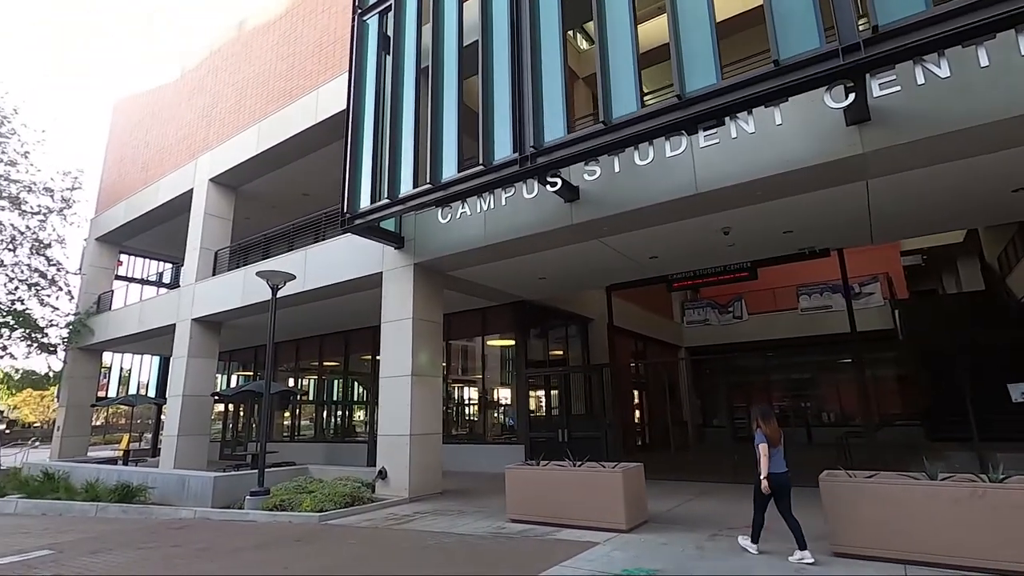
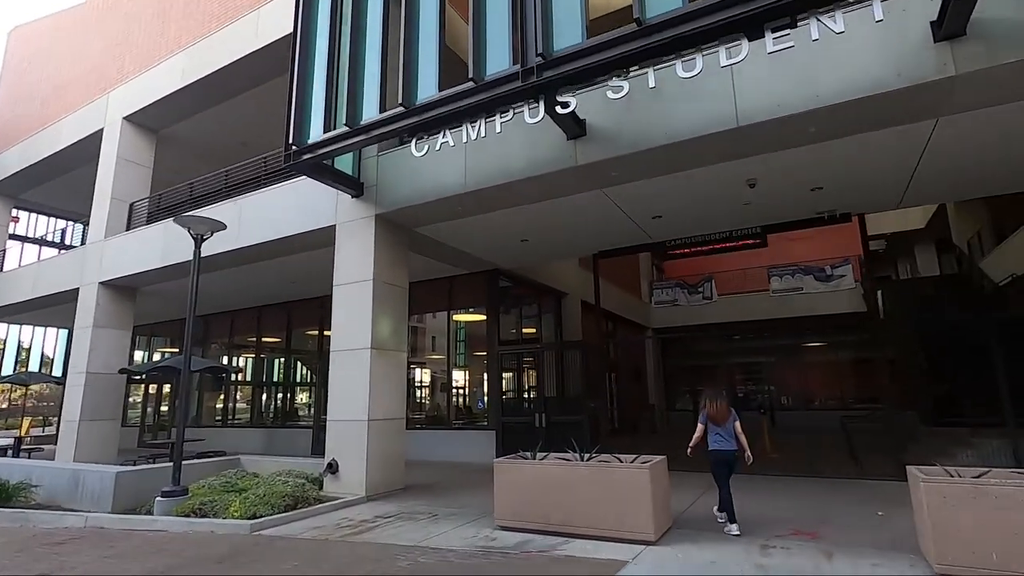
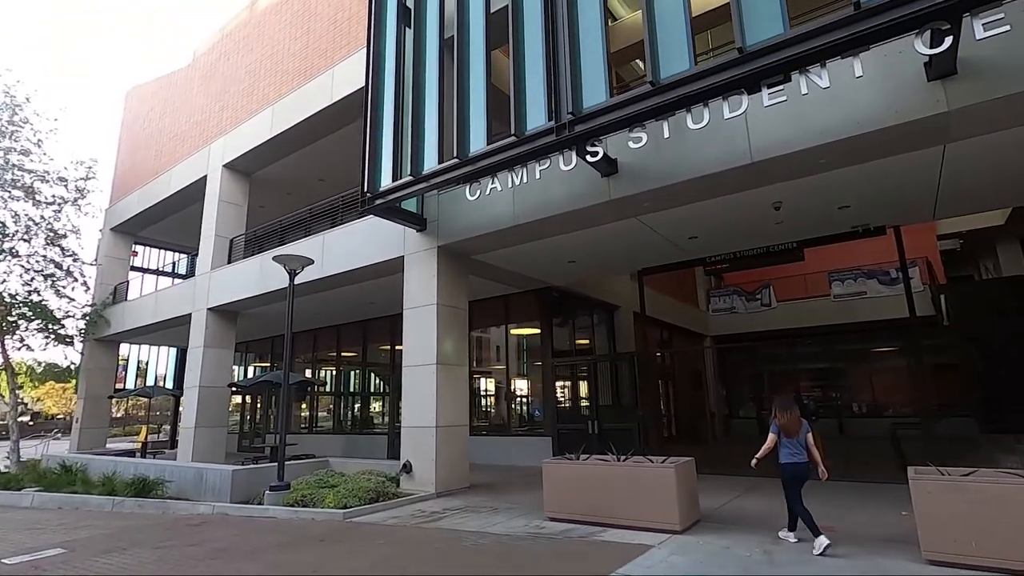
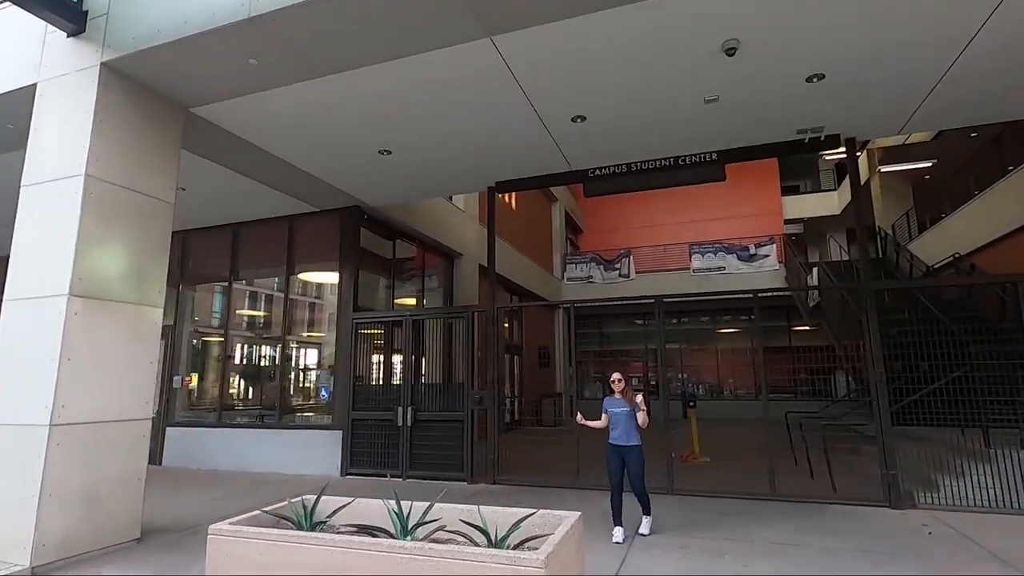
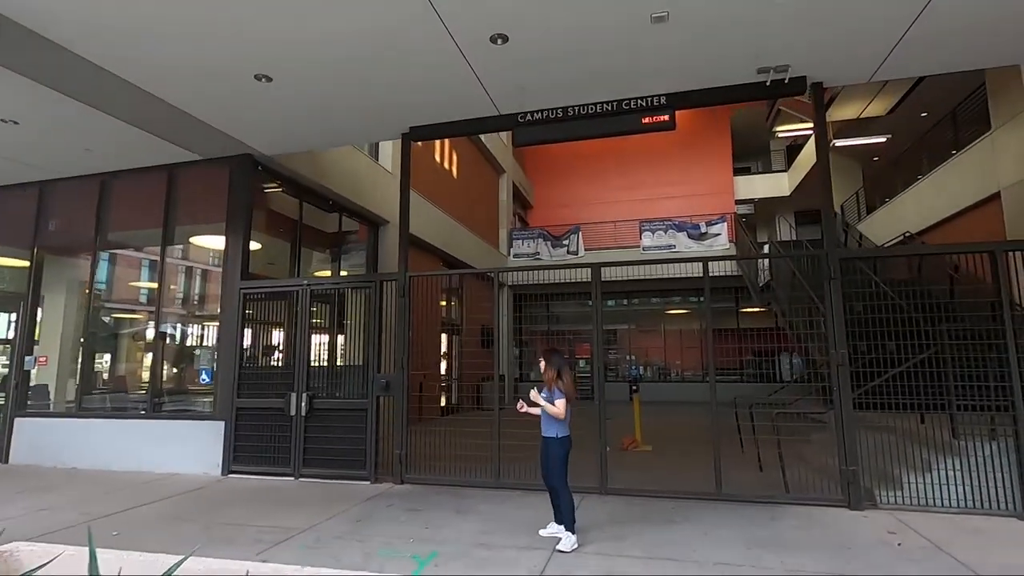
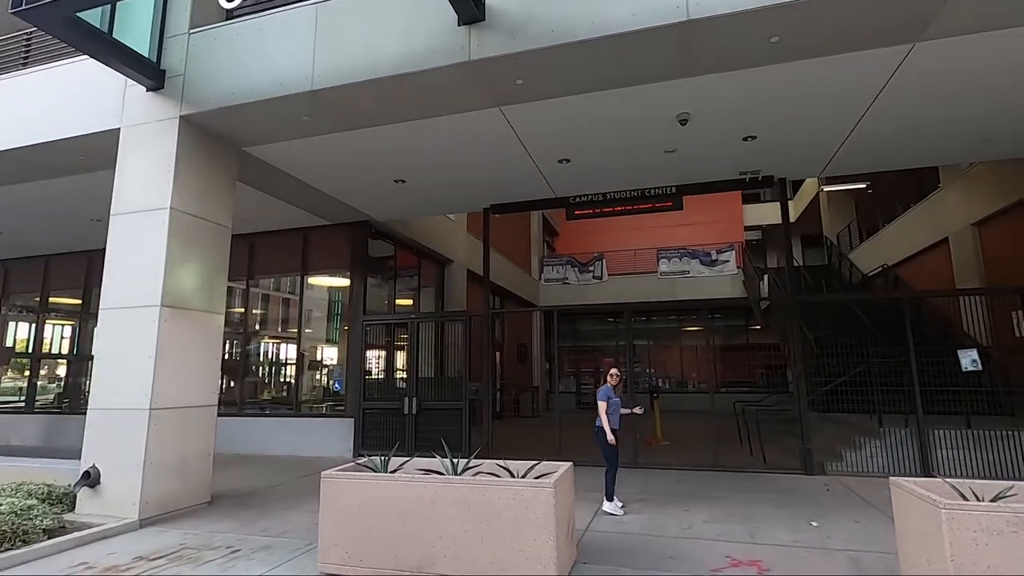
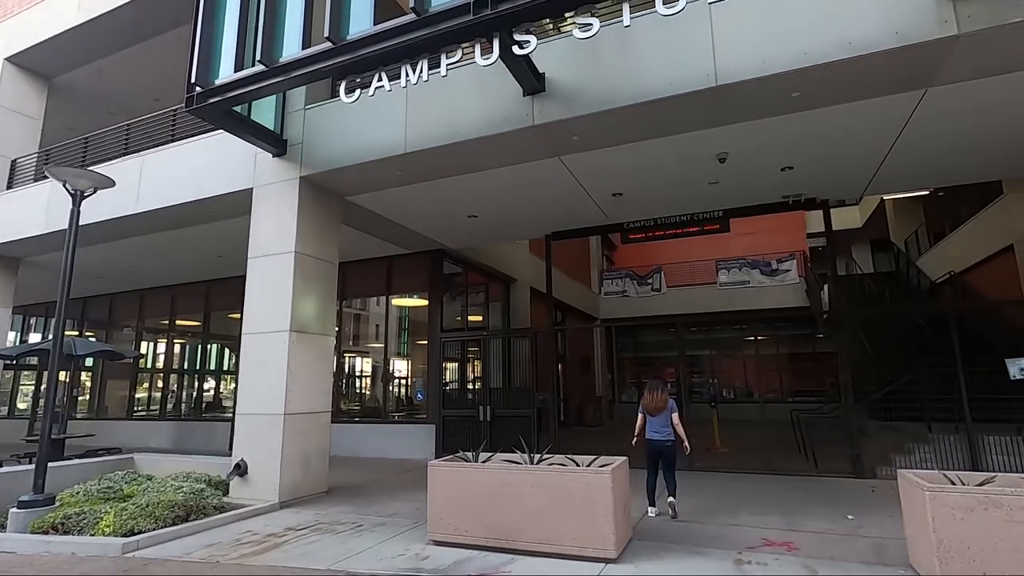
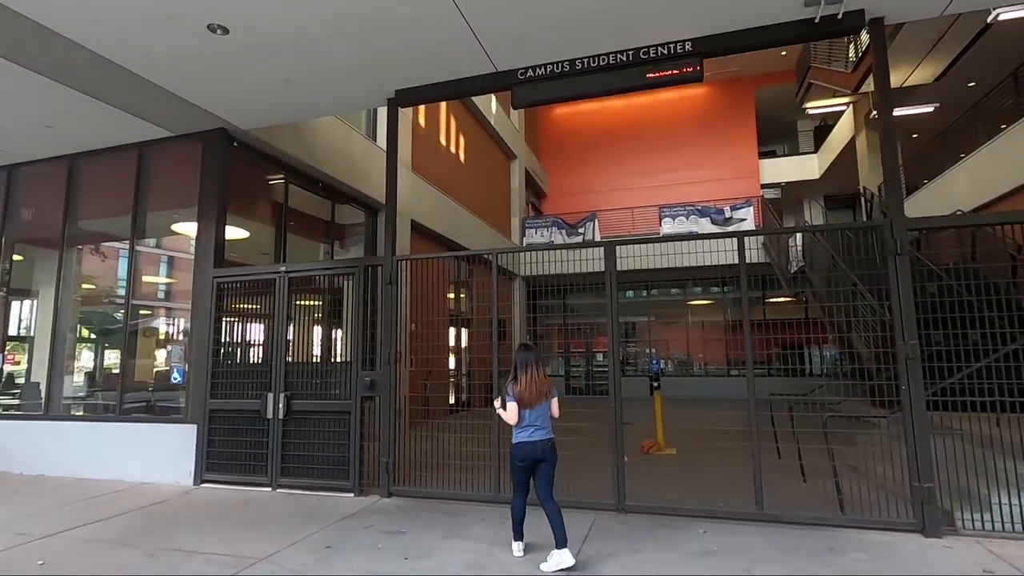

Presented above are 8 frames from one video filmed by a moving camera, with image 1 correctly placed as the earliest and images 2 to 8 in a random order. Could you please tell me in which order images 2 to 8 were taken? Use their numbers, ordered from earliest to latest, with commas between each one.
3, 2, 7, 6, 4, 5, 8
